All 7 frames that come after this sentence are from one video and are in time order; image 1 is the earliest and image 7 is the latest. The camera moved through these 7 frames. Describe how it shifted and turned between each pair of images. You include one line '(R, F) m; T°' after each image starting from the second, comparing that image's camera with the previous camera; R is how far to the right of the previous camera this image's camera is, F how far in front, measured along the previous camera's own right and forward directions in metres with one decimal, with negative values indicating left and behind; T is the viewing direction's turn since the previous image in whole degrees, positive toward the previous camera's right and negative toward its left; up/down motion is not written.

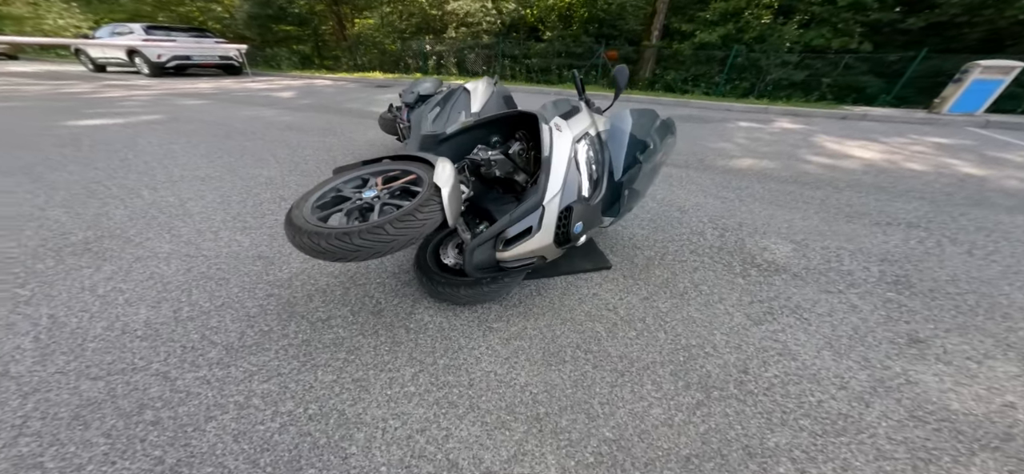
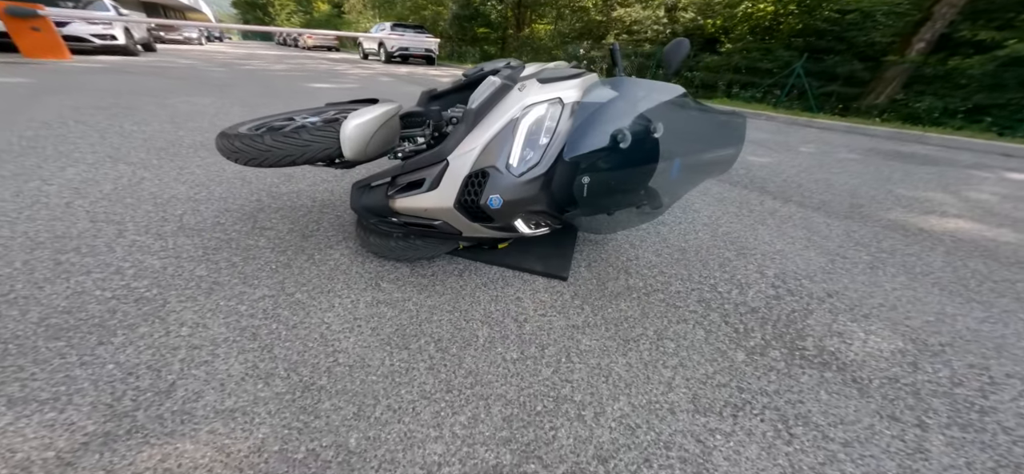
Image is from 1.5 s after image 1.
(+1.2, +0.6) m; -26°
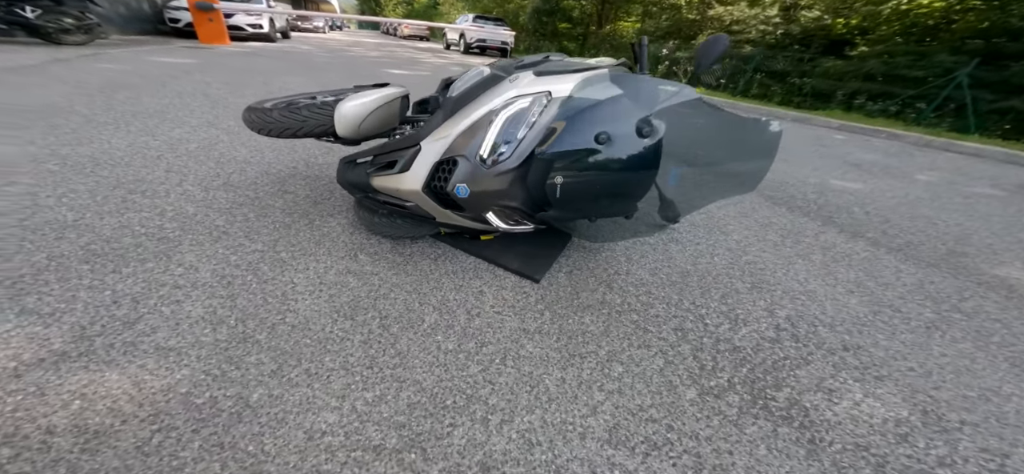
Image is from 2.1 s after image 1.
(+0.5, +0.1) m; -12°
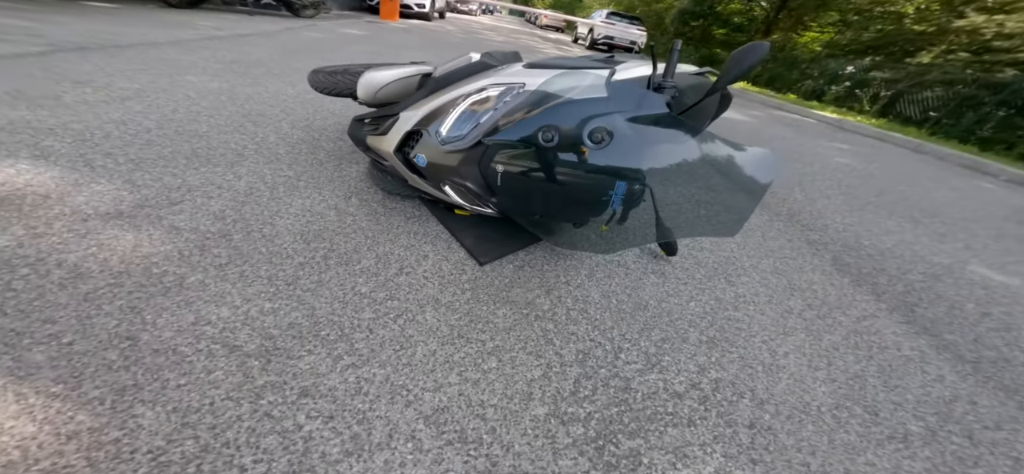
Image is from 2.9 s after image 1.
(+0.8, +0.1) m; -18°
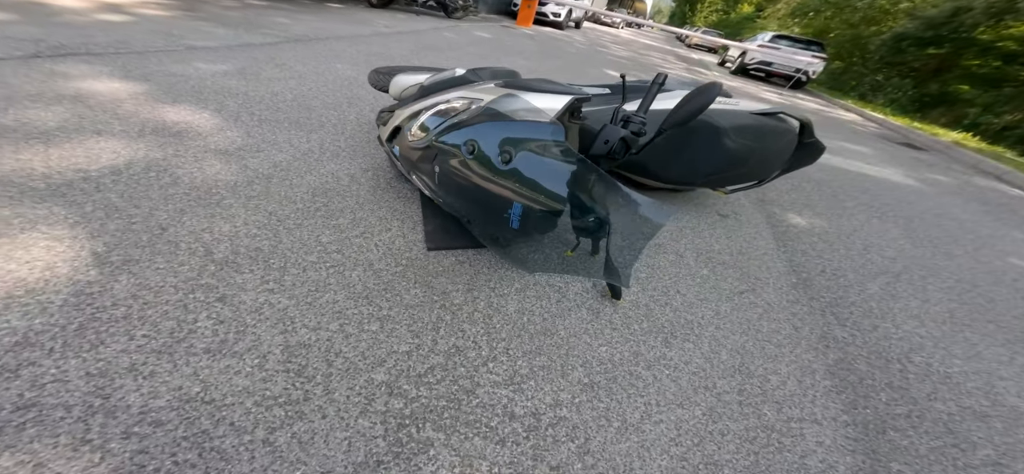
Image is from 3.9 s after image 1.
(+0.9, 0.0) m; -19°
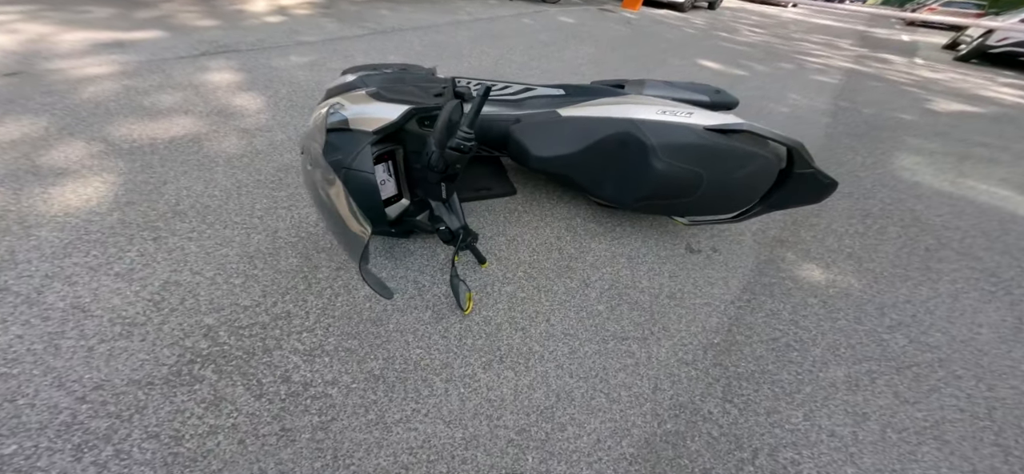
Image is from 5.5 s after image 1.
(+1.4, +0.3) m; -21°
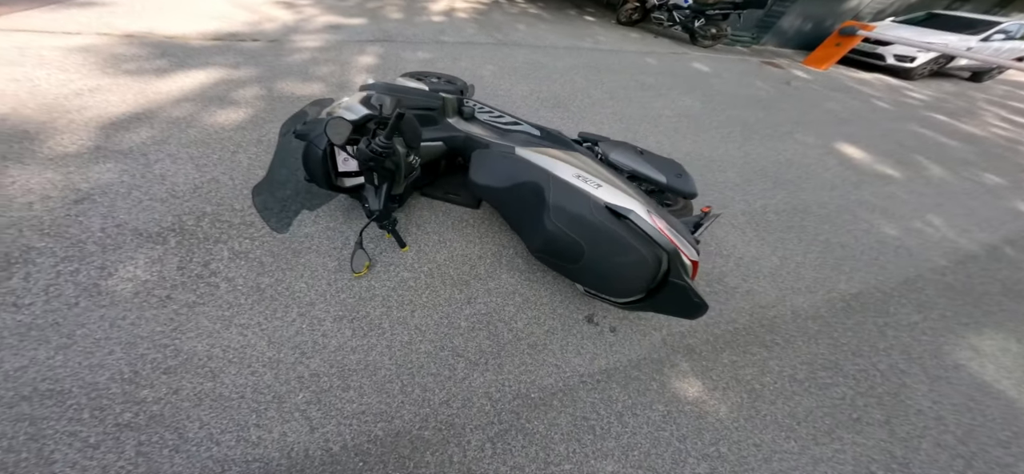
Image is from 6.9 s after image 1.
(+1.5, 0.0) m; -22°
